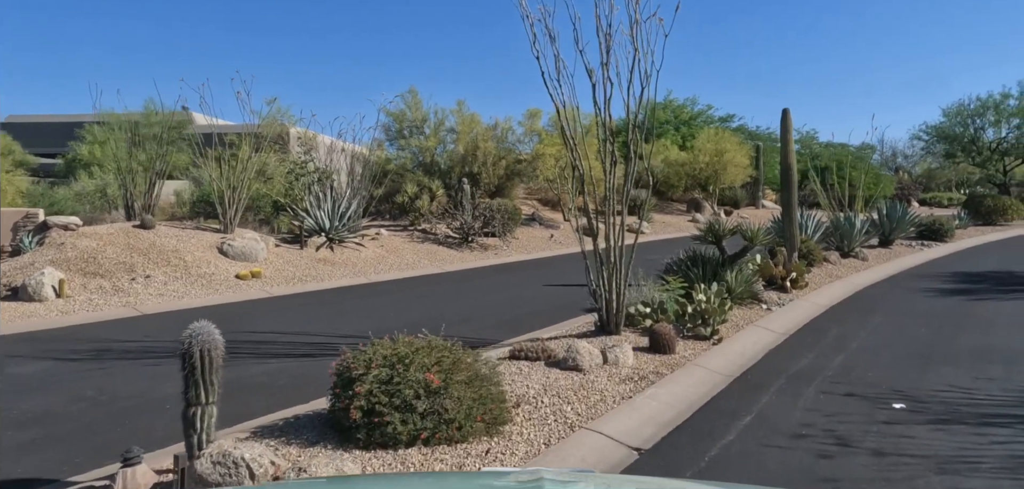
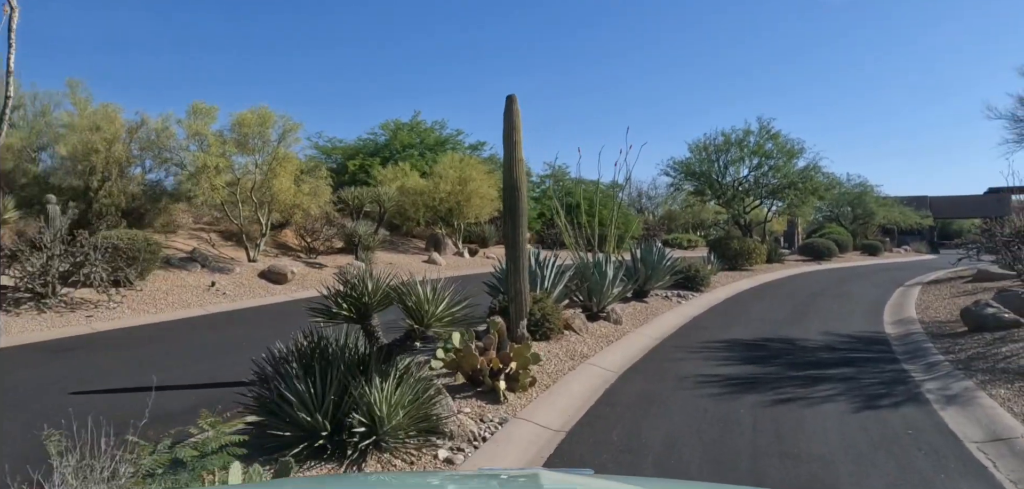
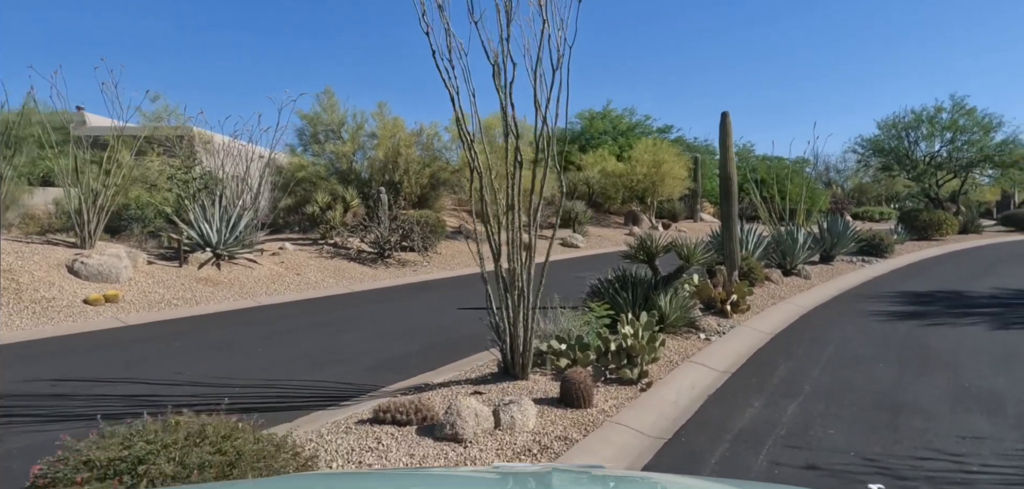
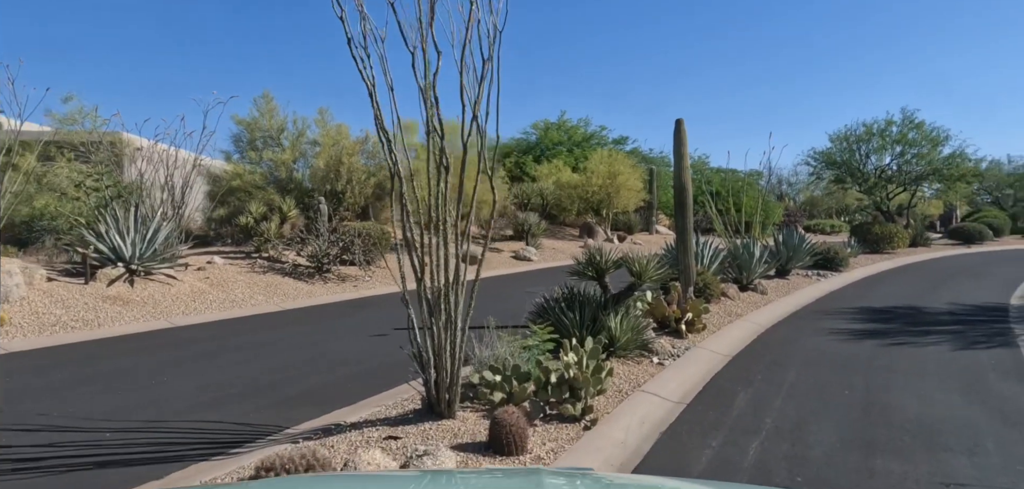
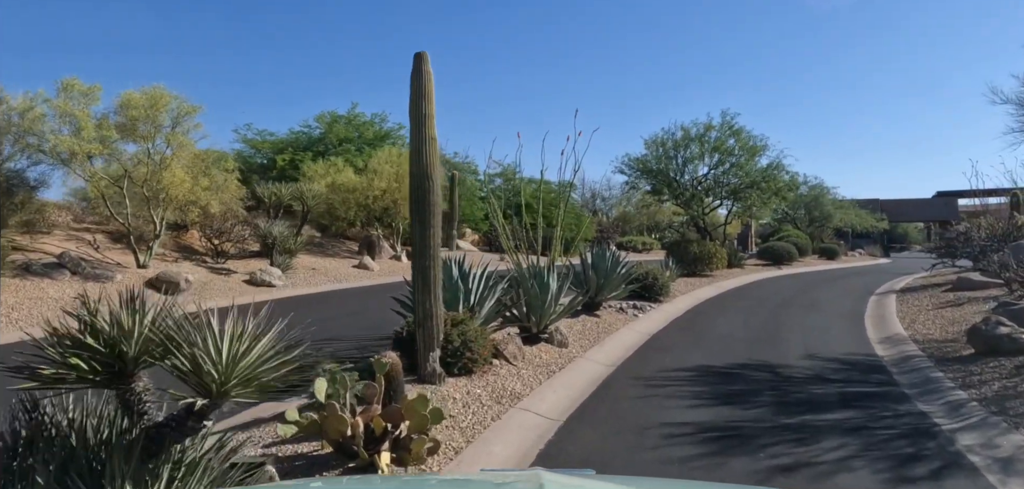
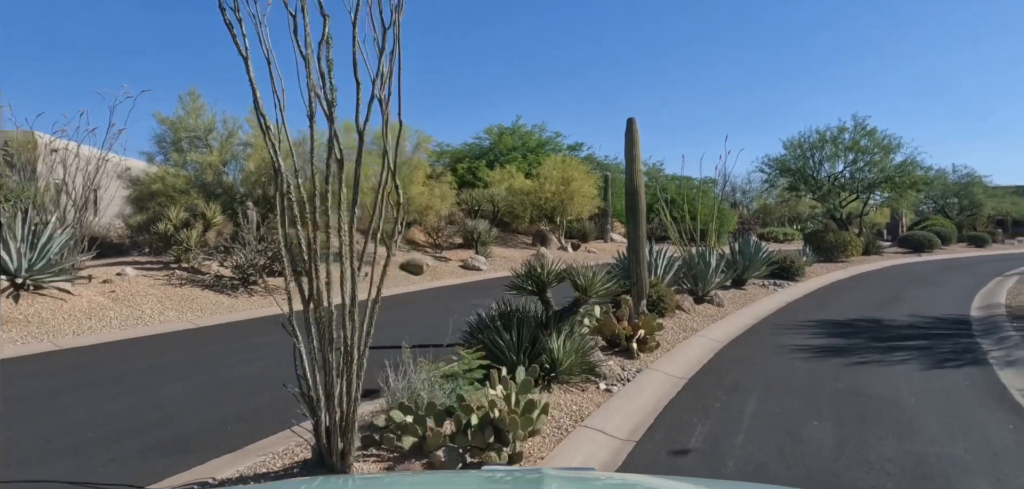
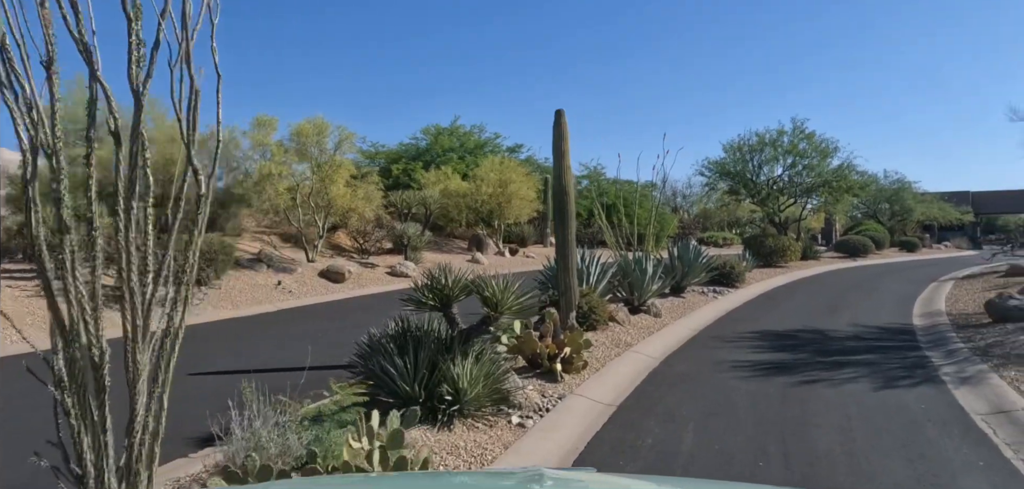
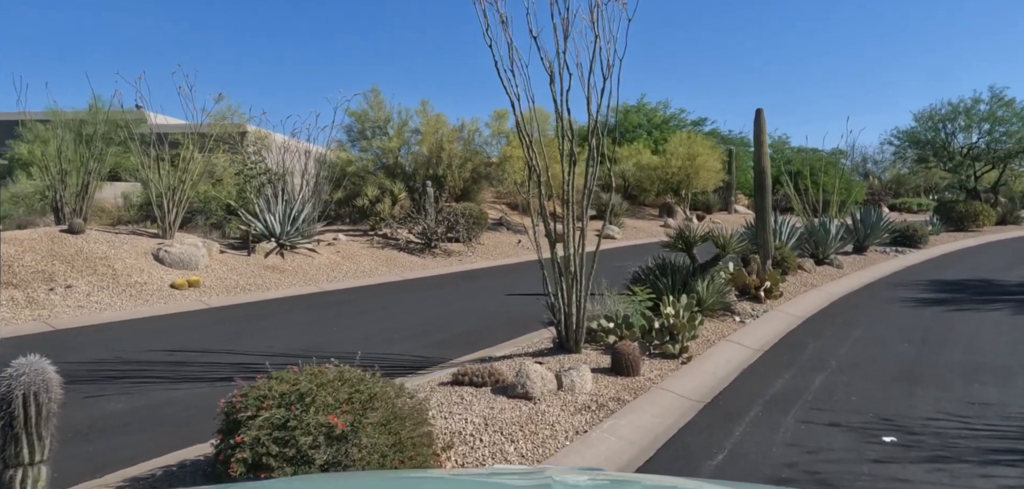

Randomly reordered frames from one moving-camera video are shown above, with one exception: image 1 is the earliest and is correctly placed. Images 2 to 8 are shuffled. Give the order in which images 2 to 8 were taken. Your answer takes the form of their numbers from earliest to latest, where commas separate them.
8, 3, 4, 6, 7, 2, 5
